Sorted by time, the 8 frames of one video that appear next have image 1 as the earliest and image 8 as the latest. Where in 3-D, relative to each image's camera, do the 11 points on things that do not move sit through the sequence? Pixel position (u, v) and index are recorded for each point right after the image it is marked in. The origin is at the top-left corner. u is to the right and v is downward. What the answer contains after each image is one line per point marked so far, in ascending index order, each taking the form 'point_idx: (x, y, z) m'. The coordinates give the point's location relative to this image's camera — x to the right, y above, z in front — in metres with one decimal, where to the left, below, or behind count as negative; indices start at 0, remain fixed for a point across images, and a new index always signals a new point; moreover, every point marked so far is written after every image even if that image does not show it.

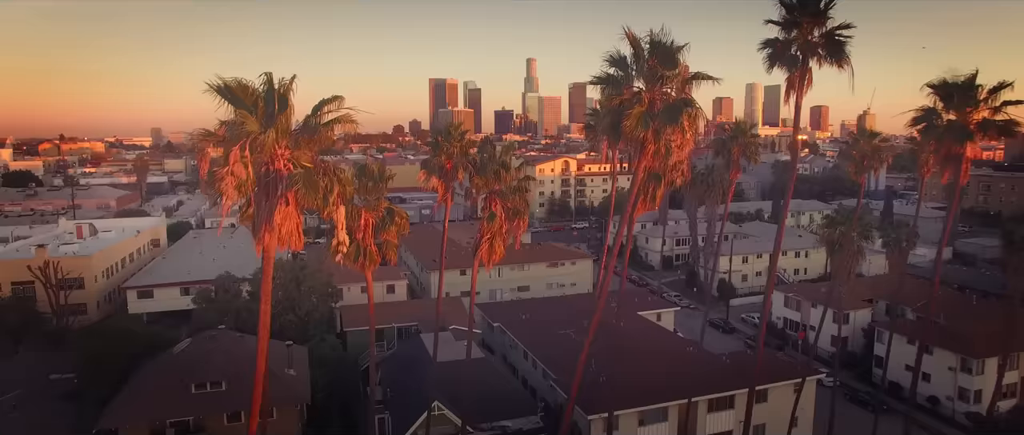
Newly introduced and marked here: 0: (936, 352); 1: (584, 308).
0: (+8.7, -2.8, +12.6) m
1: (+1.7, -2.1, +14.3) m
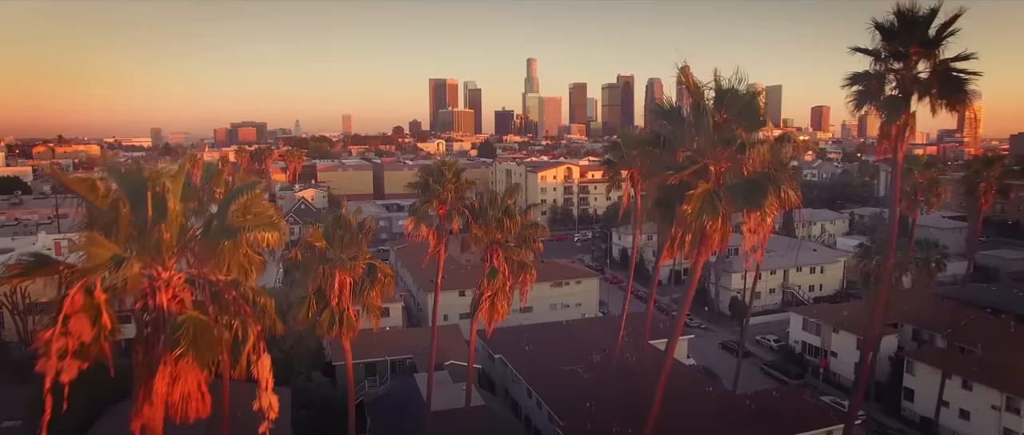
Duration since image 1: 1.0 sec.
0: (+8.7, -3.2, +11.6) m
1: (+1.7, -2.6, +13.3) m
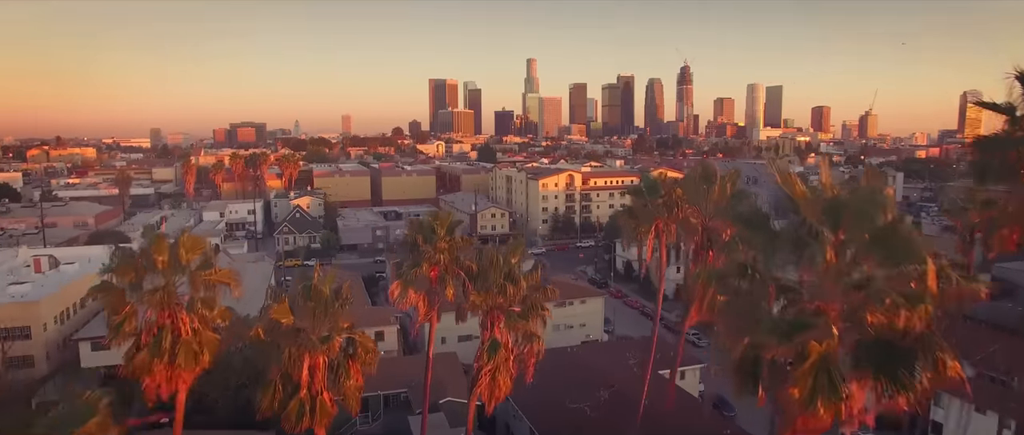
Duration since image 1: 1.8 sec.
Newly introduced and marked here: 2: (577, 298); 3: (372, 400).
0: (+8.8, -3.7, +10.8) m
1: (+1.7, -3.0, +12.5) m
2: (+1.8, -2.2, +16.7) m
3: (-2.6, -3.4, +11.5) m
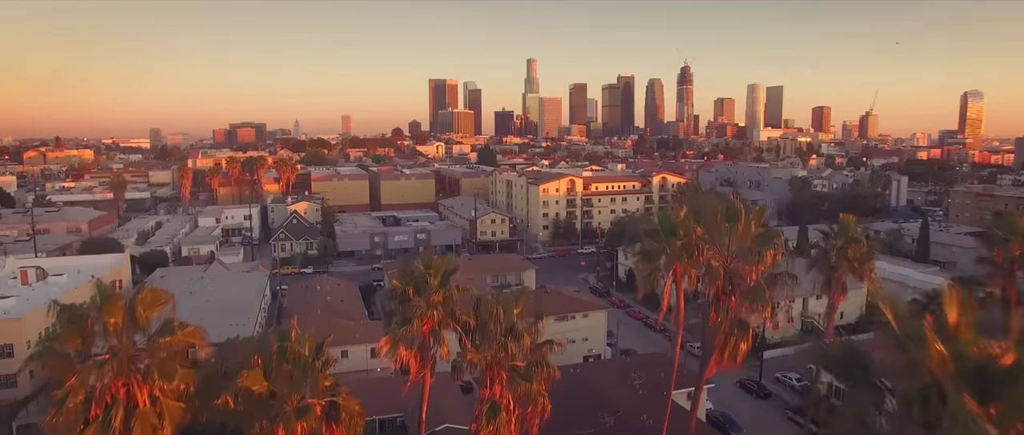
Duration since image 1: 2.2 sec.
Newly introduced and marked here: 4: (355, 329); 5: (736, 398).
0: (+8.8, -4.0, +10.3) m
1: (+1.7, -3.3, +12.0) m
2: (+1.8, -2.5, +16.2) m
3: (-2.6, -3.7, +11.0) m
4: (-3.8, -2.7, +15.1) m
5: (+5.5, -4.4, +15.2) m
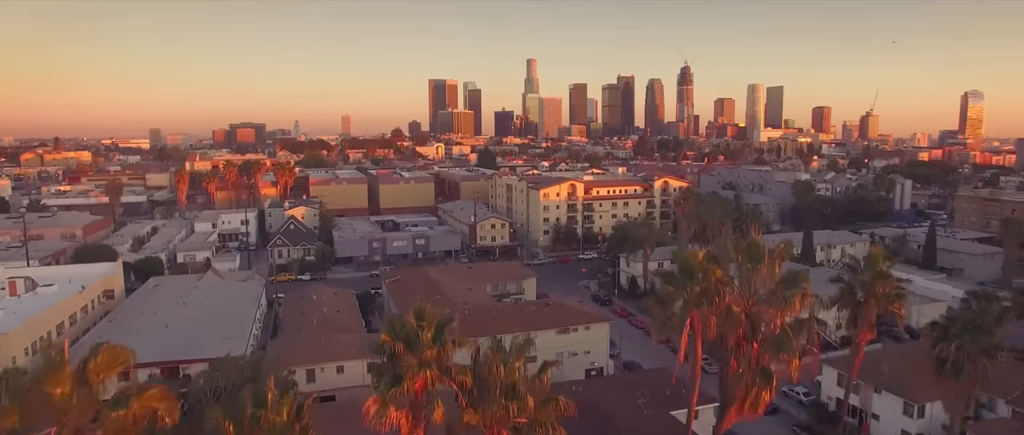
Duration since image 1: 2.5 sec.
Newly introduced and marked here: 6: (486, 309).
0: (+8.8, -4.2, +9.9) m
1: (+1.7, -3.6, +11.6) m
2: (+1.8, -2.7, +15.8) m
3: (-2.6, -4.0, +10.6) m
4: (-3.8, -3.0, +14.7) m
5: (+5.5, -4.7, +14.8) m
6: (-0.7, -2.4, +16.3) m
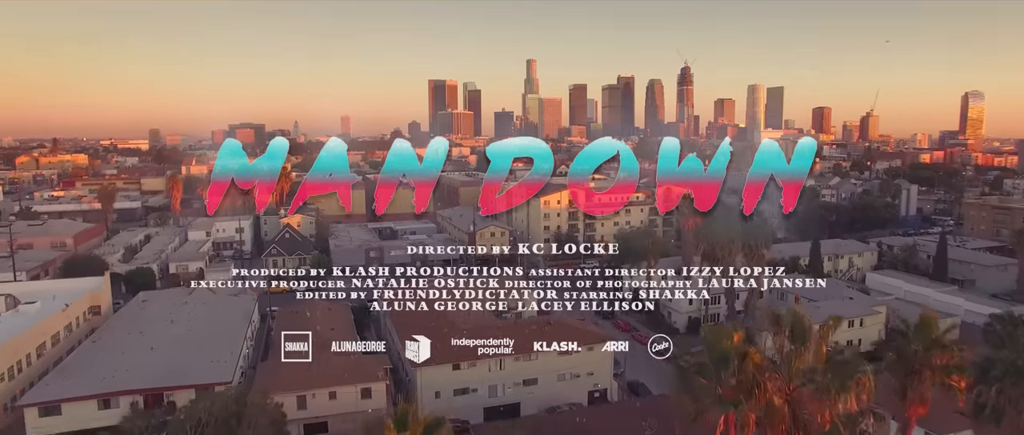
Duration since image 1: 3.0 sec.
0: (+8.8, -4.6, +9.3) m
1: (+1.8, -4.0, +11.0) m
2: (+1.8, -3.1, +15.2) m
3: (-2.6, -4.4, +10.0) m
4: (-3.8, -3.4, +14.1) m
5: (+5.5, -5.1, +14.2) m
6: (-0.7, -2.8, +15.7) m
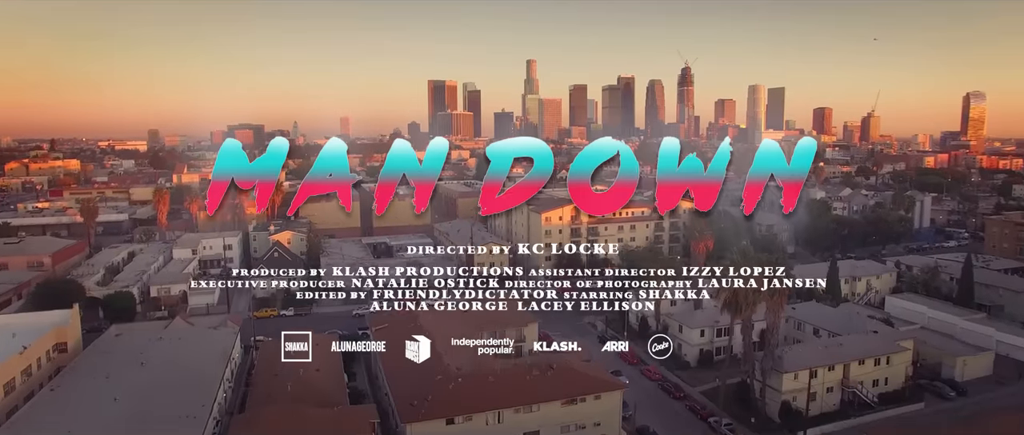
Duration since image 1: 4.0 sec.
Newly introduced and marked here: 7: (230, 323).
0: (+8.8, -5.5, +8.0) m
1: (+1.7, -4.8, +9.7) m
2: (+1.8, -3.9, +13.8) m
3: (-2.6, -5.2, +8.6) m
4: (-3.8, -4.2, +12.8) m
5: (+5.5, -5.9, +12.8) m
6: (-0.7, -3.6, +14.3) m
7: (-8.9, -3.3, +19.5) m
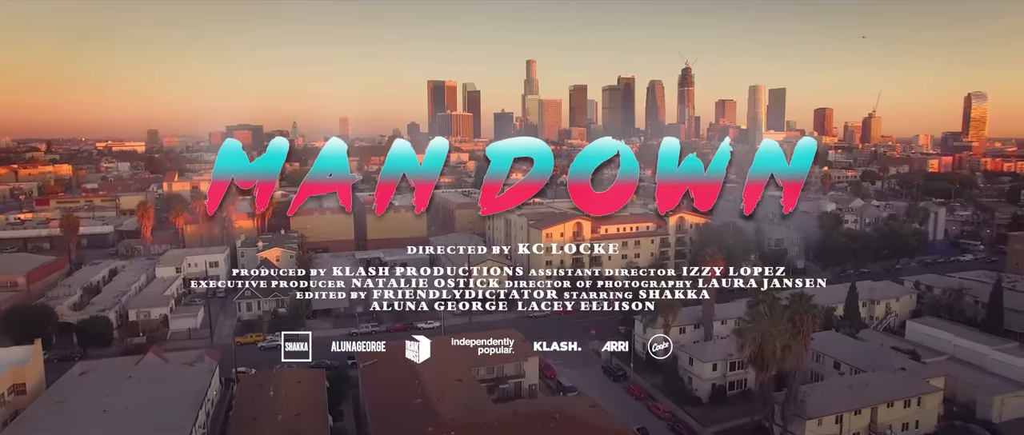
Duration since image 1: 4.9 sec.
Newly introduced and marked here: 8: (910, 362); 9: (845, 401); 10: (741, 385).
0: (+8.7, -6.2, +6.6) m
1: (+1.7, -5.6, +8.3) m
2: (+1.7, -4.7, +12.5) m
3: (-2.6, -5.9, +7.3) m
4: (-3.9, -5.0, +11.4) m
5: (+5.5, -6.7, +11.5) m
6: (-0.7, -4.4, +13.0) m
7: (-9.0, -4.1, +18.2) m
8: (+11.3, -4.0, +17.5) m
9: (+8.2, -4.5, +15.1) m
10: (+6.9, -5.1, +18.4) m
